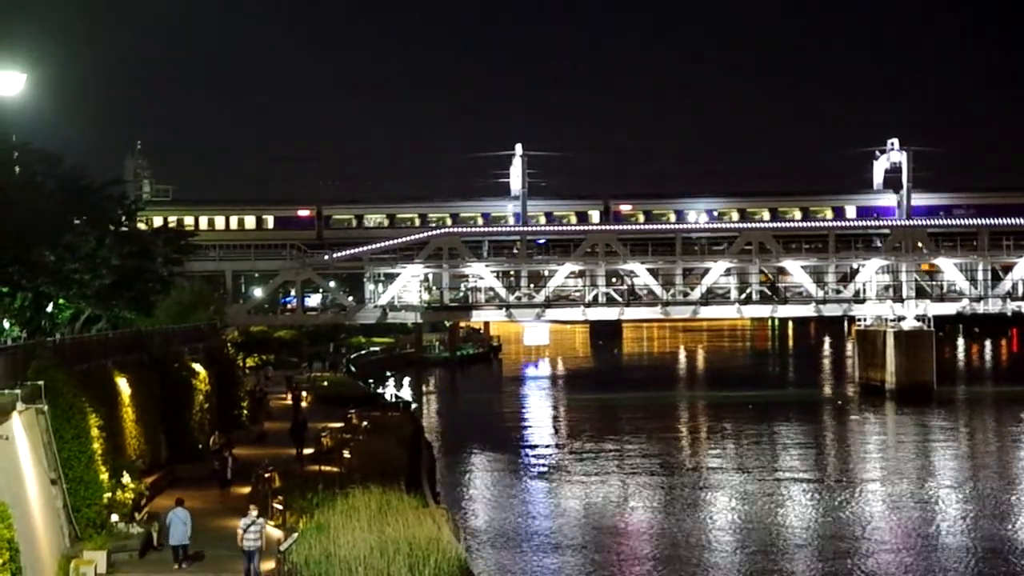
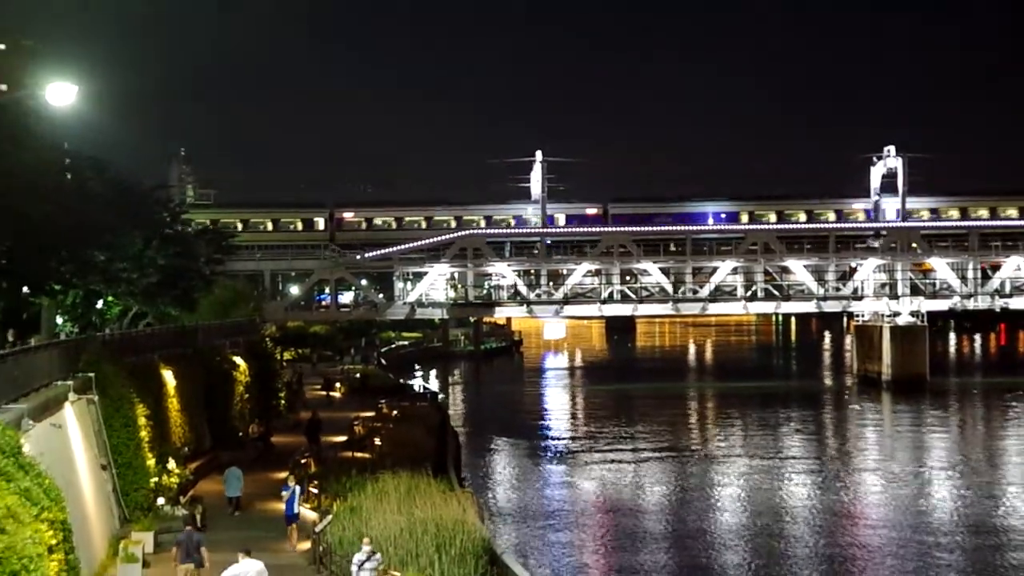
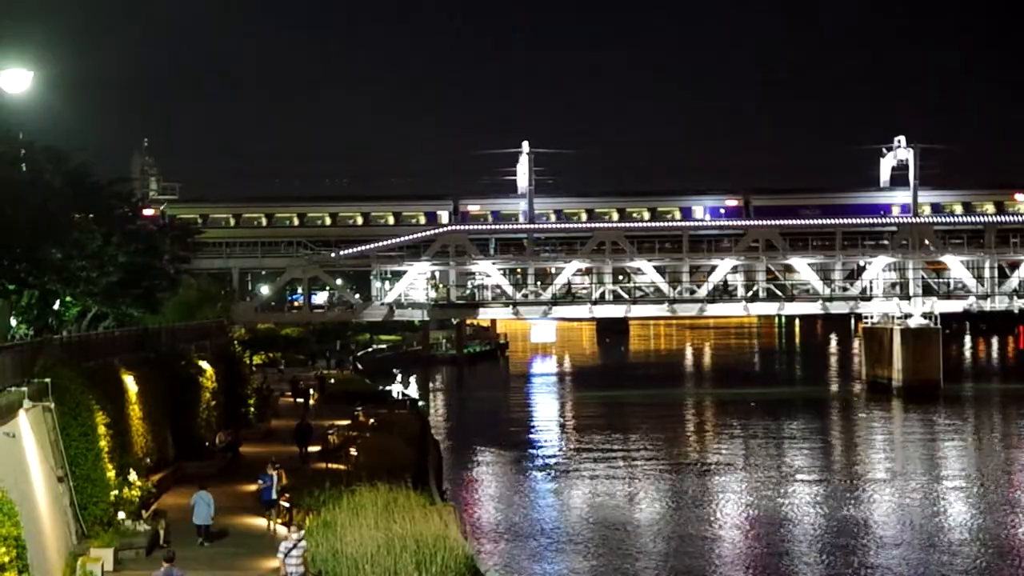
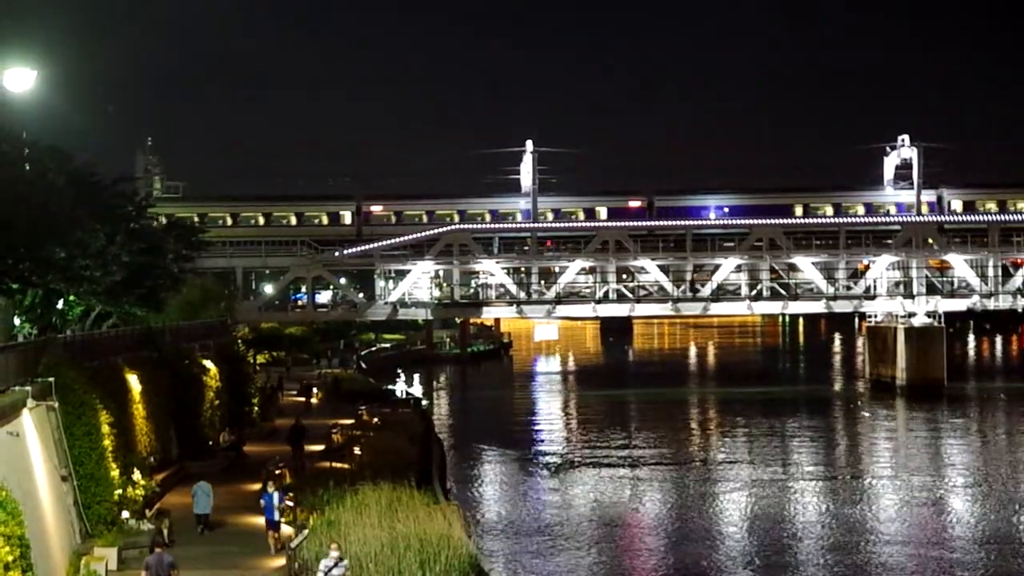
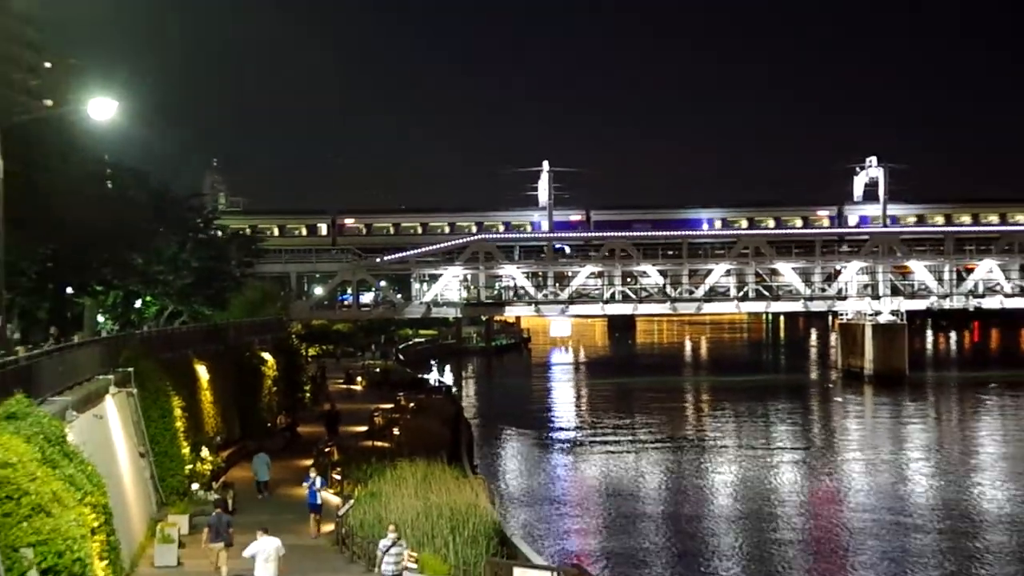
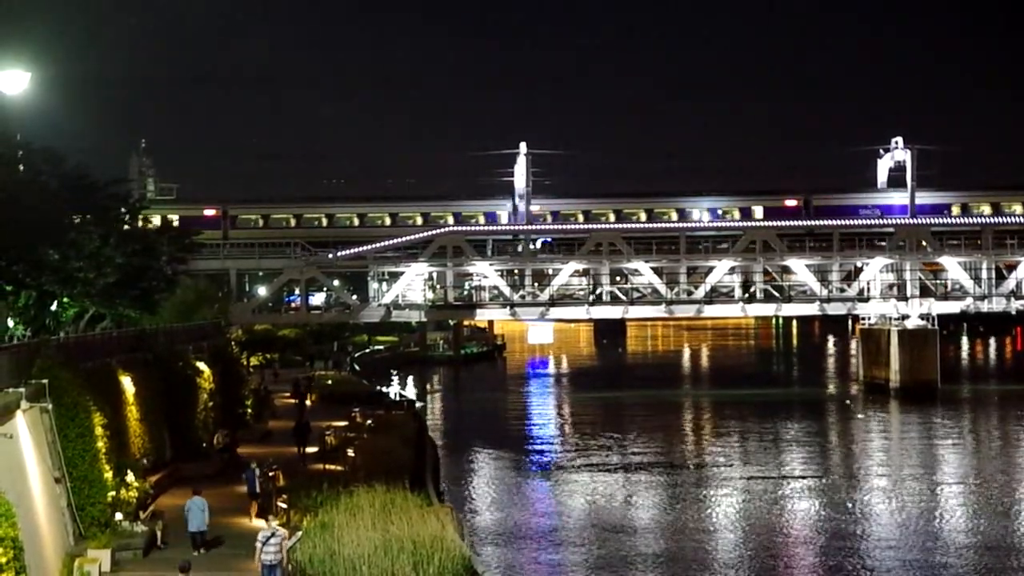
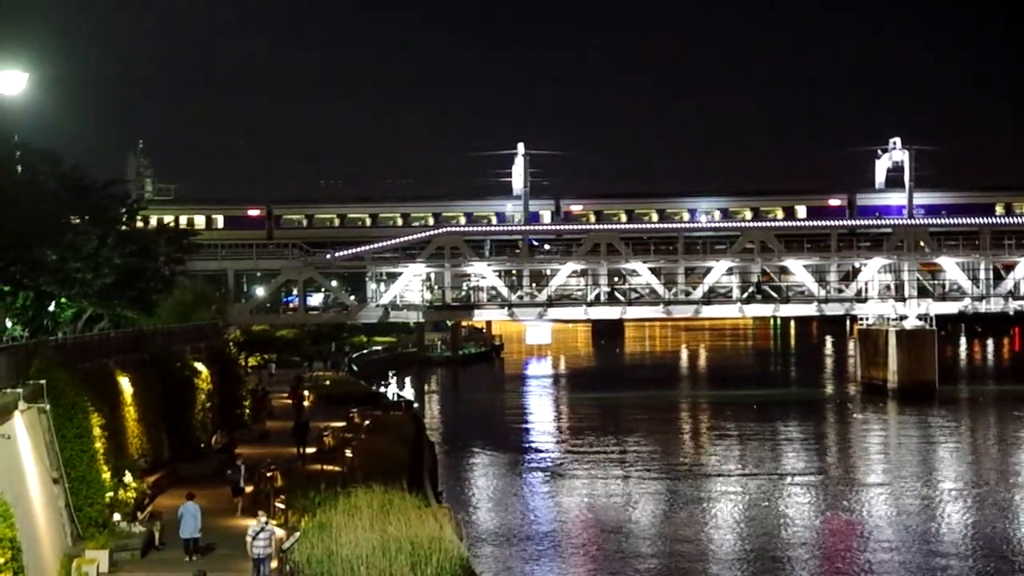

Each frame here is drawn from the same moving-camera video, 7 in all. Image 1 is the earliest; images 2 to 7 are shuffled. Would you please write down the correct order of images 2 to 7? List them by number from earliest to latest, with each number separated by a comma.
7, 6, 3, 4, 2, 5
